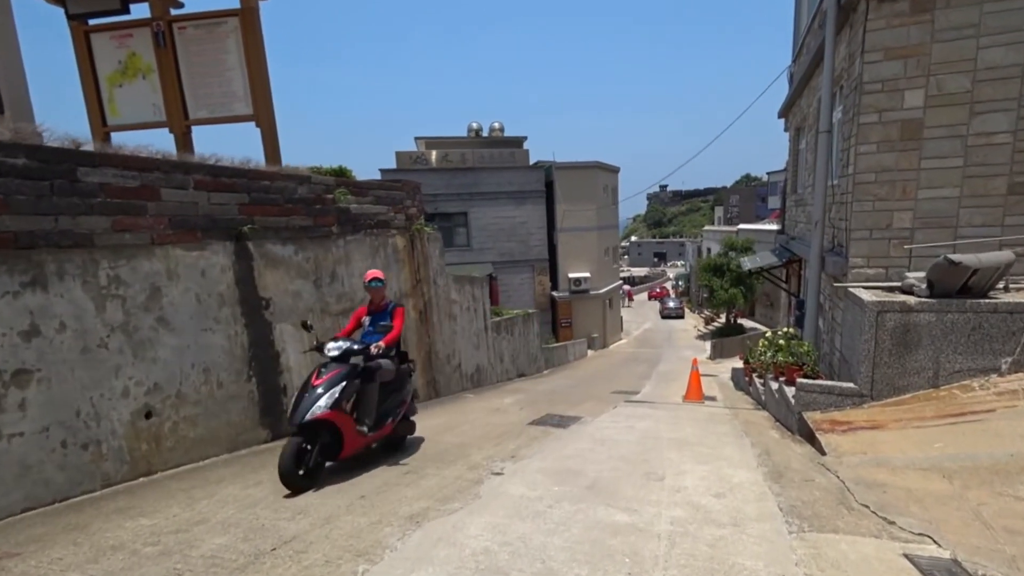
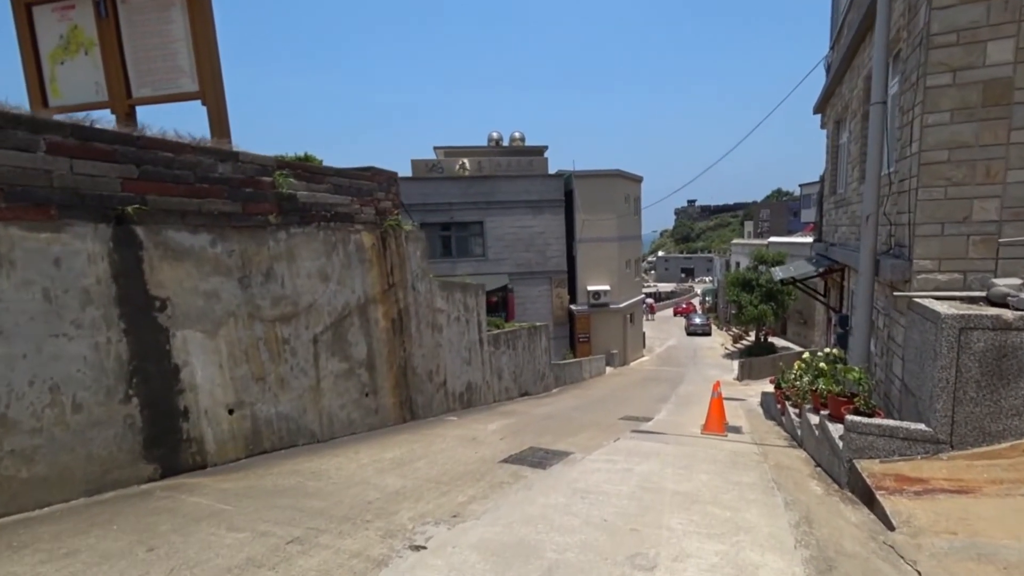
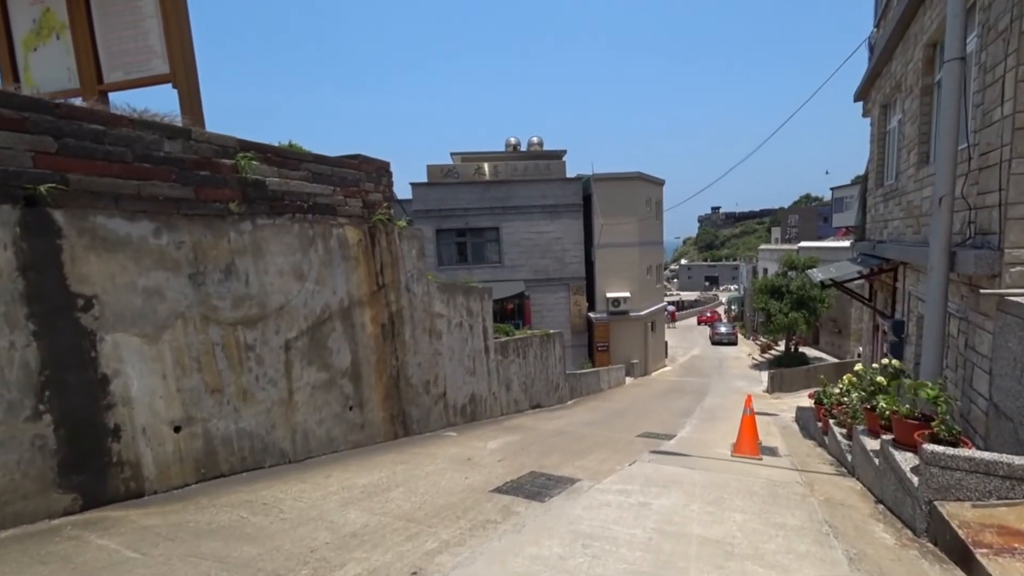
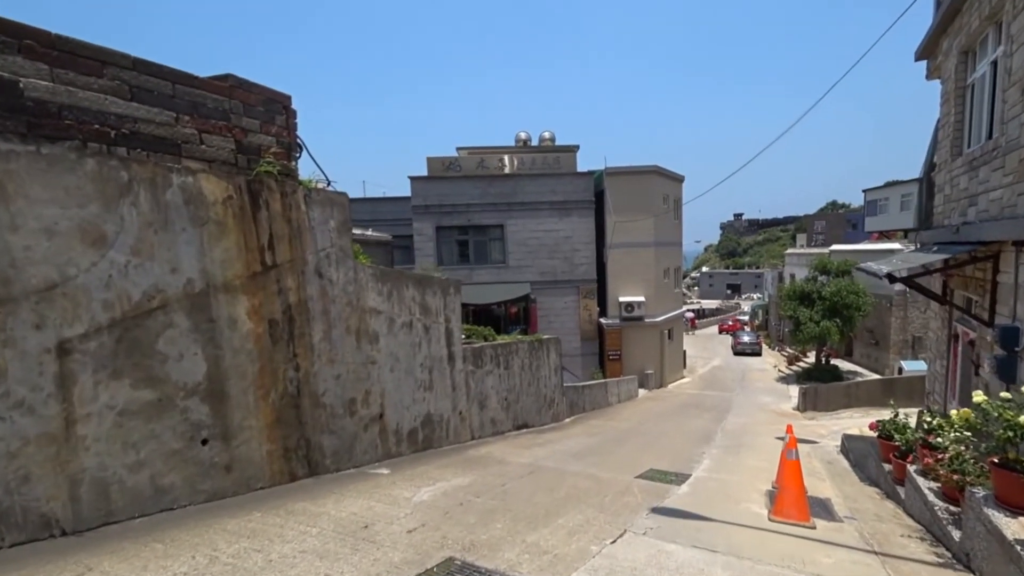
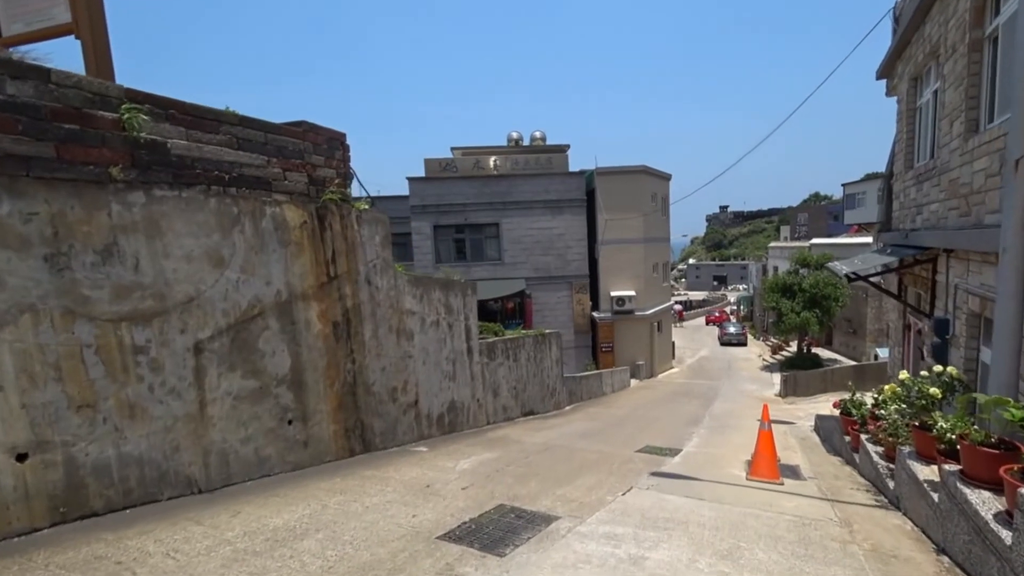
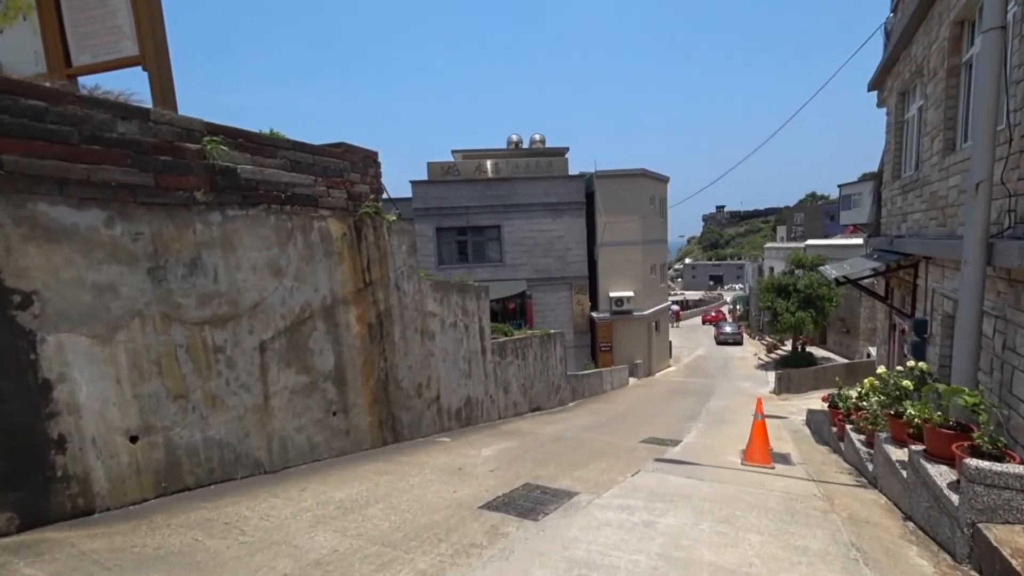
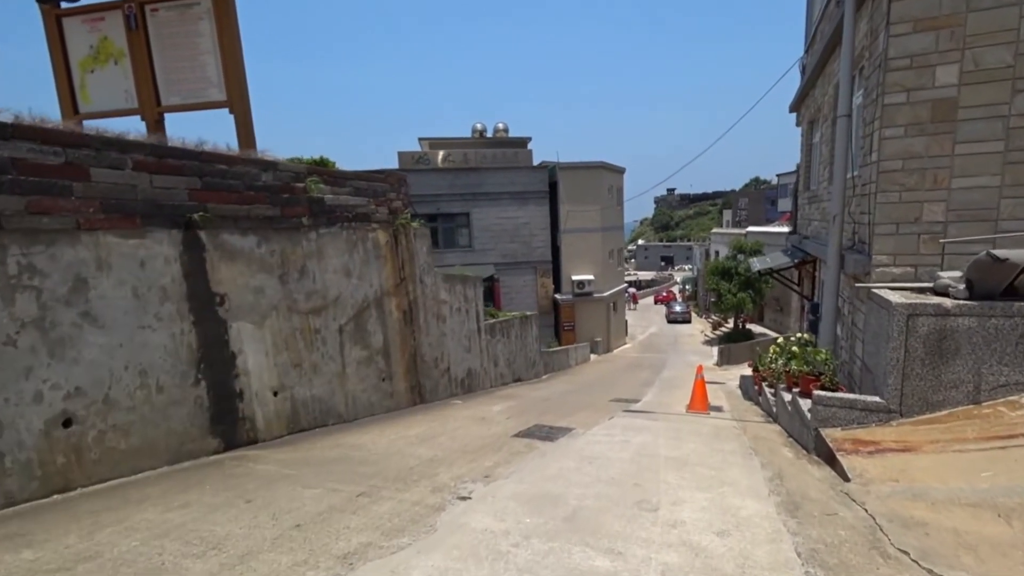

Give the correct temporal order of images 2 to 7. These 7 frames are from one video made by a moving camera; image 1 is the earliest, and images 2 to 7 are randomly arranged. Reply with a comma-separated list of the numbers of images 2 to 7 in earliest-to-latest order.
7, 2, 3, 6, 5, 4
